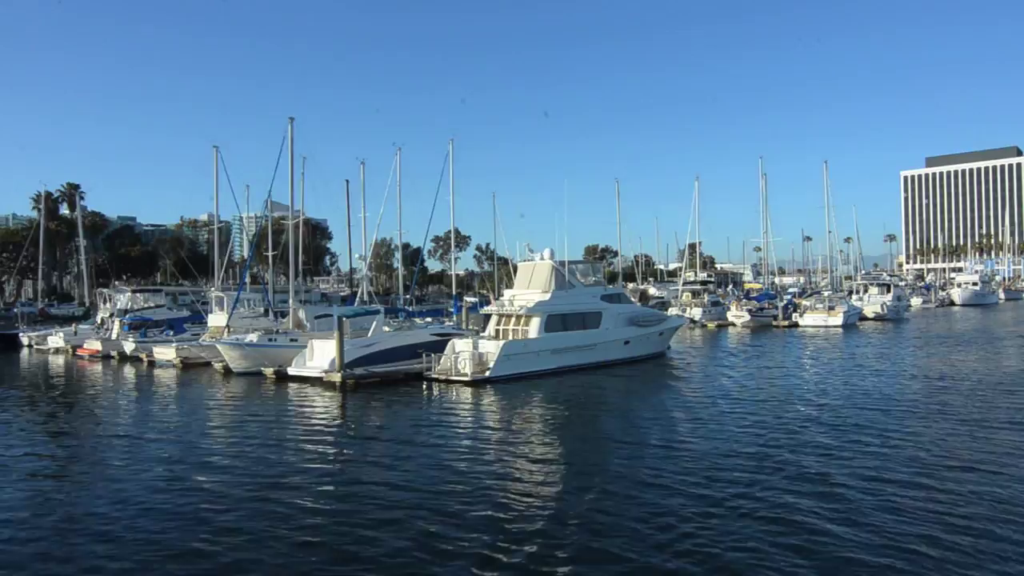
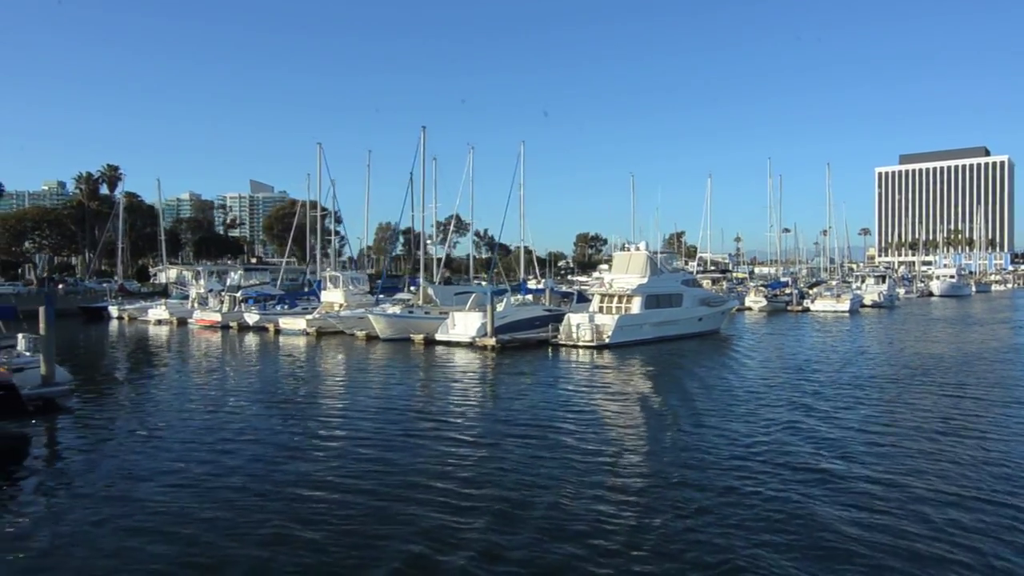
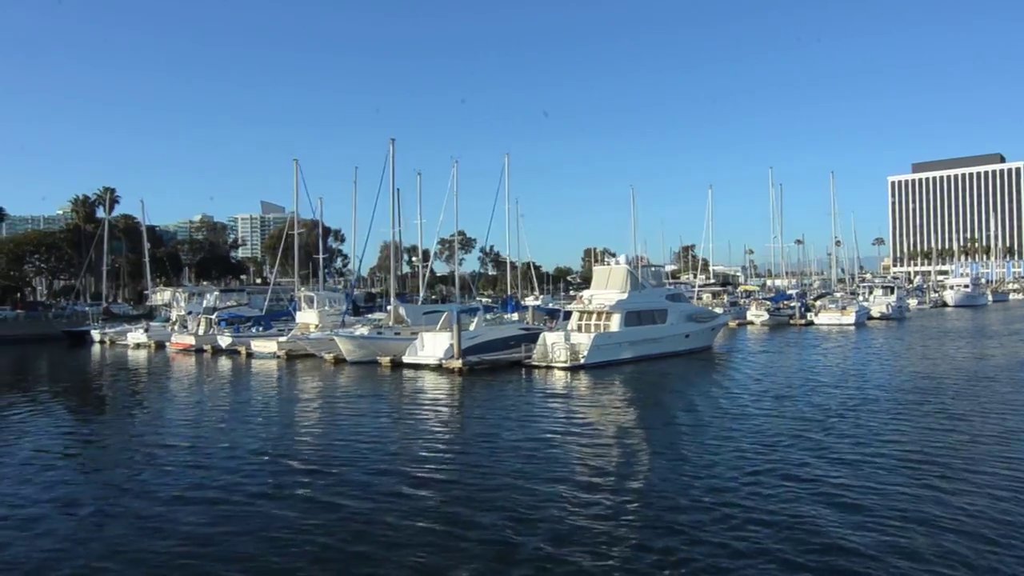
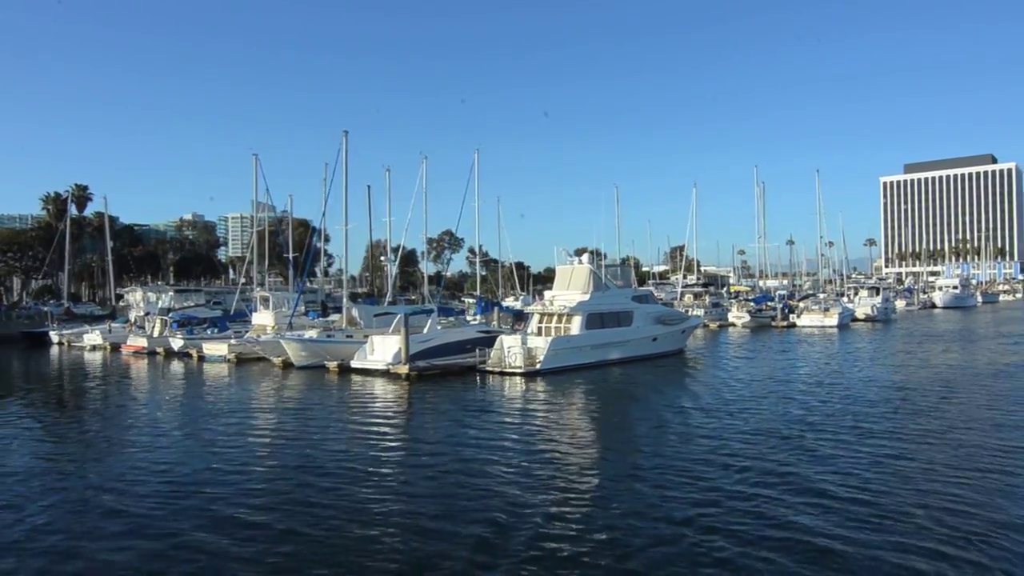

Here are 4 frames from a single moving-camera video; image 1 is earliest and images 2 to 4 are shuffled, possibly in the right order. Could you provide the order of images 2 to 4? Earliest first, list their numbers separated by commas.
4, 3, 2
